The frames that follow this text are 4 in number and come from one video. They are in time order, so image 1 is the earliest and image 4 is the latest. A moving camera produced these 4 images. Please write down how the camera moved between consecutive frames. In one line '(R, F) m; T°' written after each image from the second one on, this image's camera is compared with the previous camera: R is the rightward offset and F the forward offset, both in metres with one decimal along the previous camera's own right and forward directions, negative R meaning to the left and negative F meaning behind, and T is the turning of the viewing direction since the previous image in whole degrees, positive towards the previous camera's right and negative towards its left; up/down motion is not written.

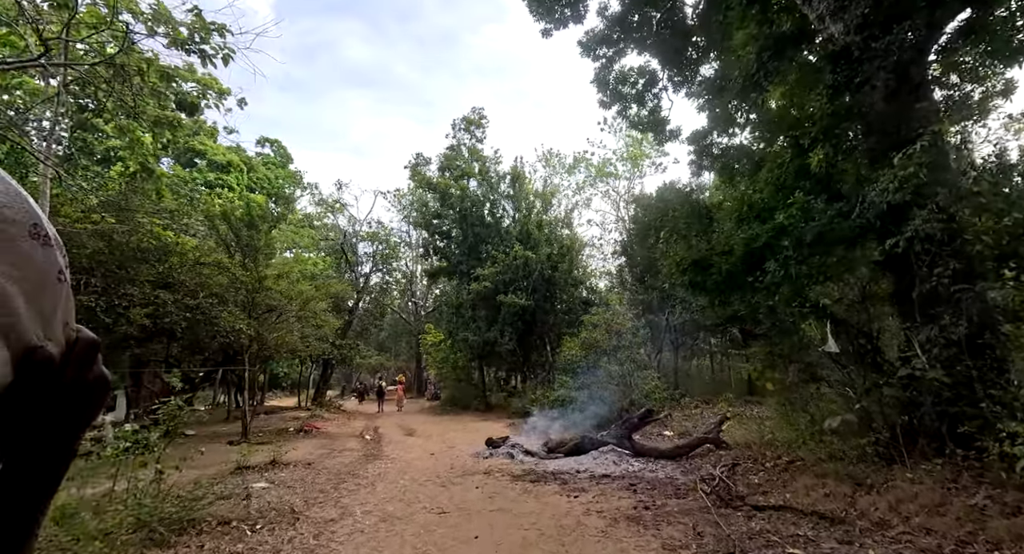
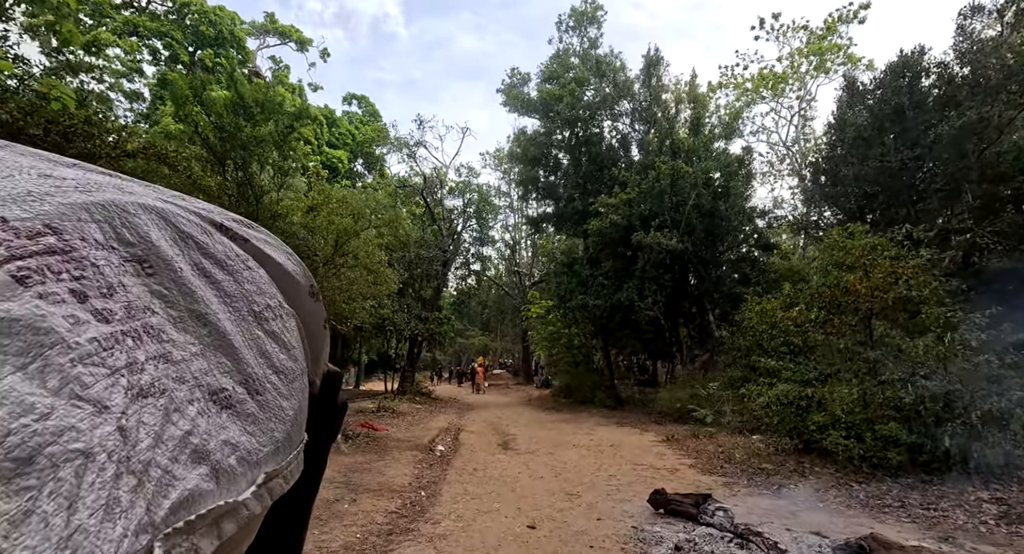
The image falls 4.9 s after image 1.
(-0.8, +5.8) m; -13°
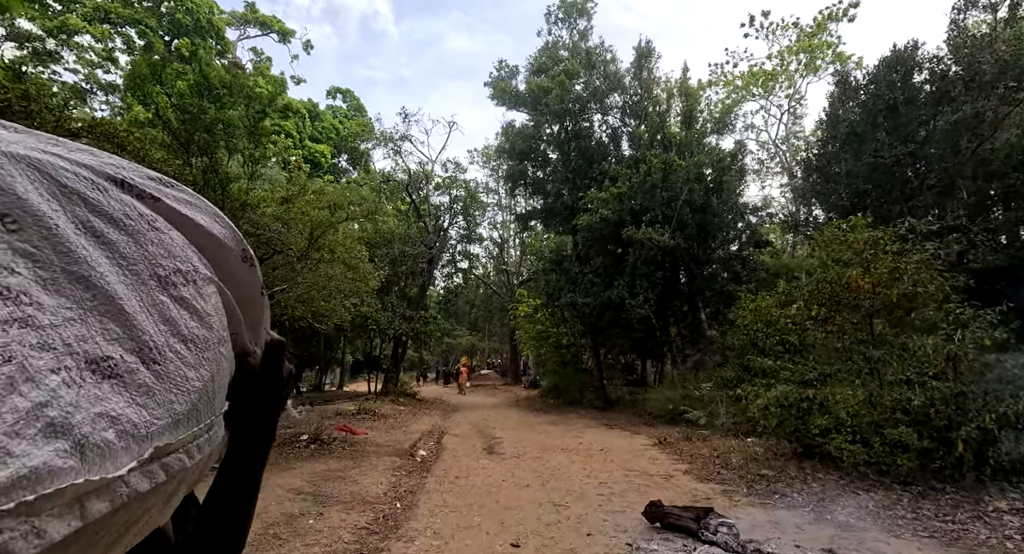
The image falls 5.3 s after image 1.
(+0.1, +0.4) m; +1°
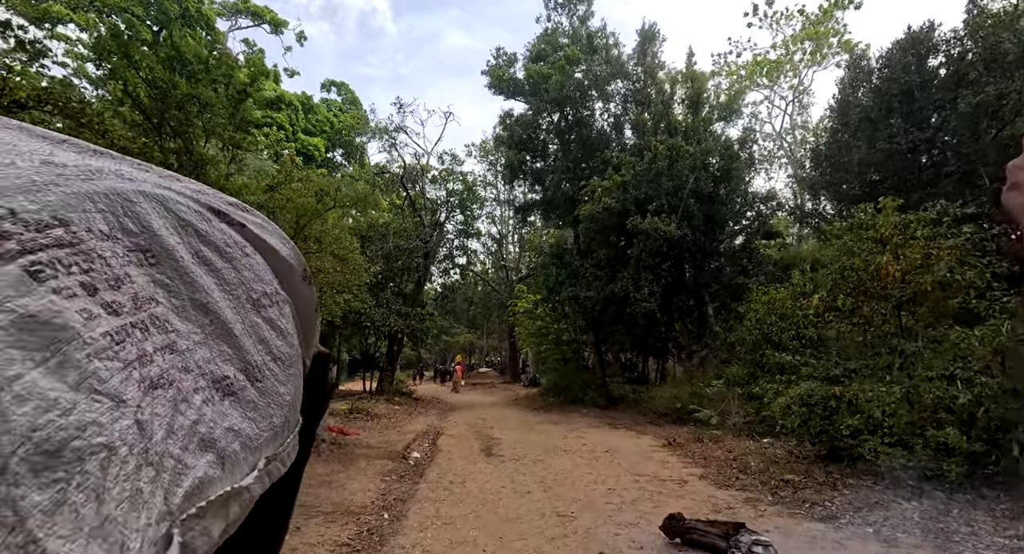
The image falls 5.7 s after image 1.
(0.0, +0.6) m; 0°
